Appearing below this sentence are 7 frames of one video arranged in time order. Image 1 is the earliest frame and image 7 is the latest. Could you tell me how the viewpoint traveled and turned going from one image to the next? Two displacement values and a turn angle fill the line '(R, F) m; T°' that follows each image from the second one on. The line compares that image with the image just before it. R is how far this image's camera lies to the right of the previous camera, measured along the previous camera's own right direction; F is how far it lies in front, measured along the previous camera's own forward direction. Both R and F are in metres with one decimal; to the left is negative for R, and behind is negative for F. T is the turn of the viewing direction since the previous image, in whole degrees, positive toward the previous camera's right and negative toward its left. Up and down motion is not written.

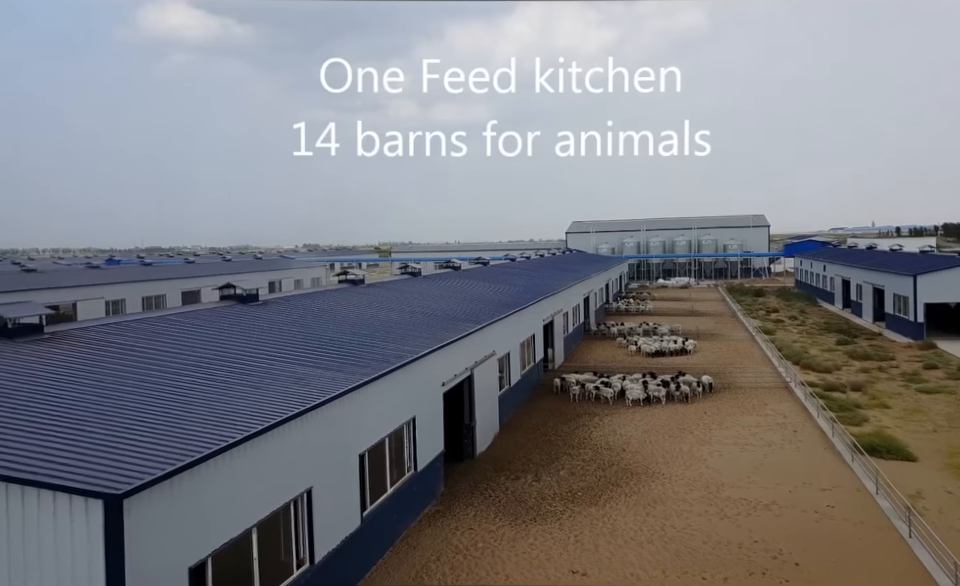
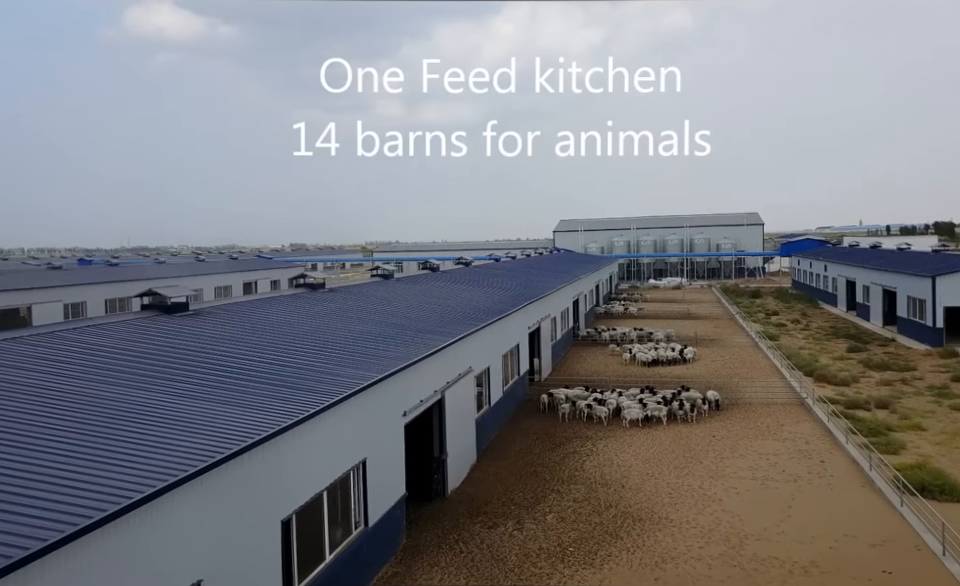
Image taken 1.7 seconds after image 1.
(+0.3, +2.3) m; +1°
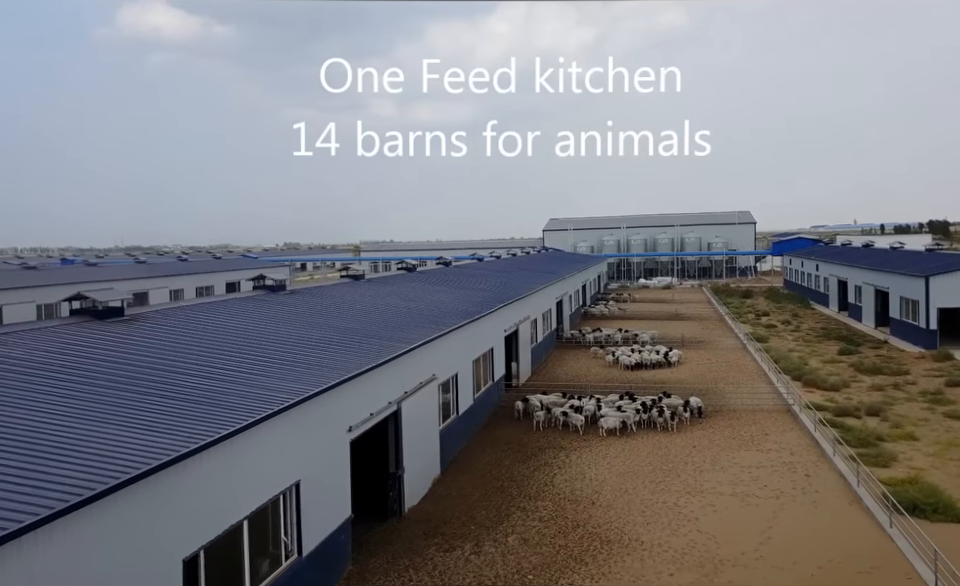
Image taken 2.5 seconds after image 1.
(+0.7, +0.9) m; 0°
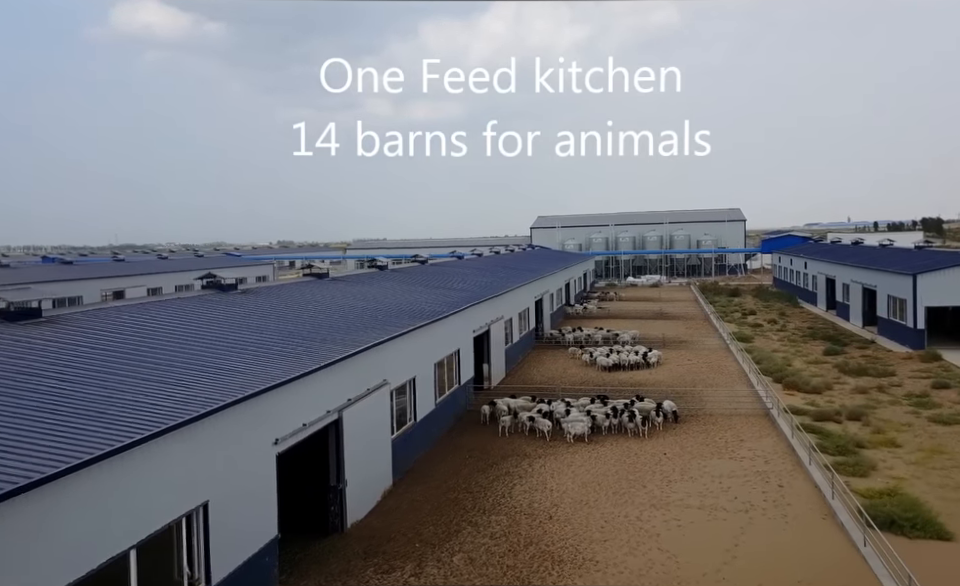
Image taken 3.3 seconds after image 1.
(+0.8, +0.8) m; 0°
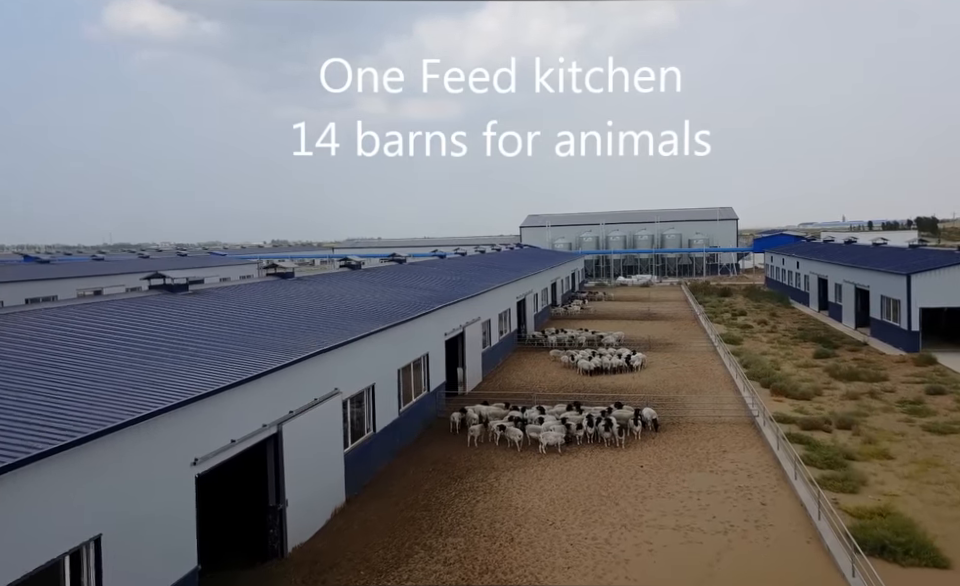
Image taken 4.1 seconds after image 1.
(+0.6, +0.9) m; 0°
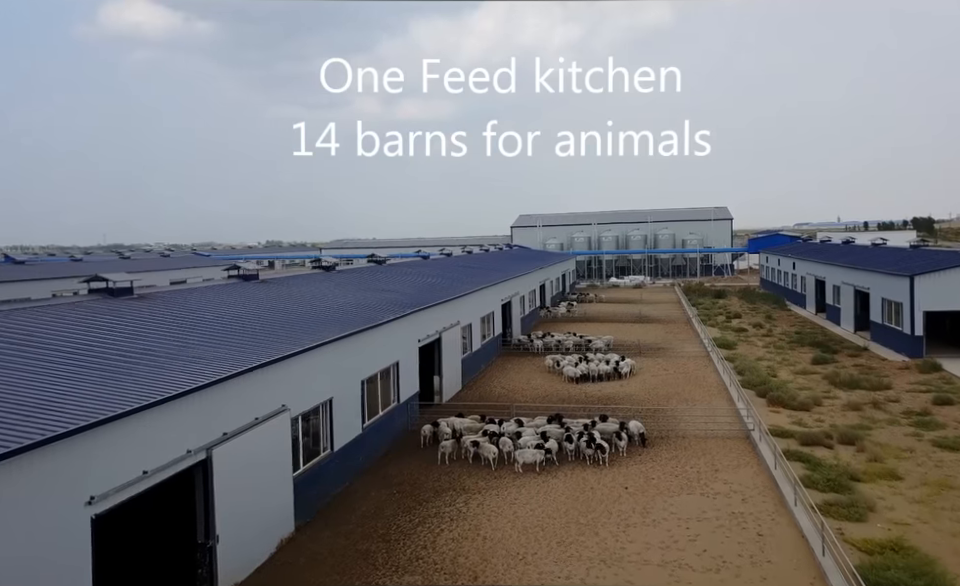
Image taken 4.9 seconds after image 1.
(+0.5, +1.1) m; 0°
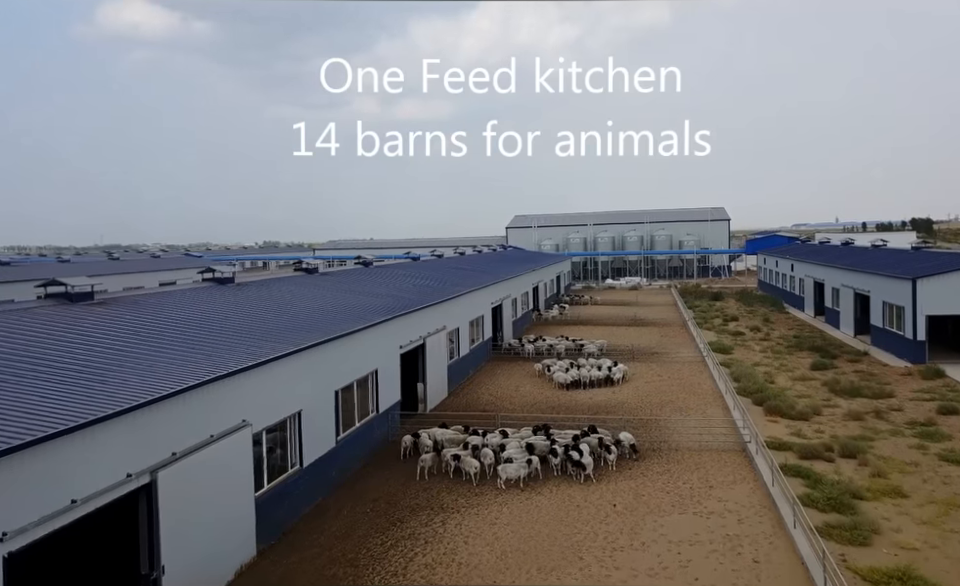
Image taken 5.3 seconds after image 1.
(+0.3, +0.7) m; 0°
